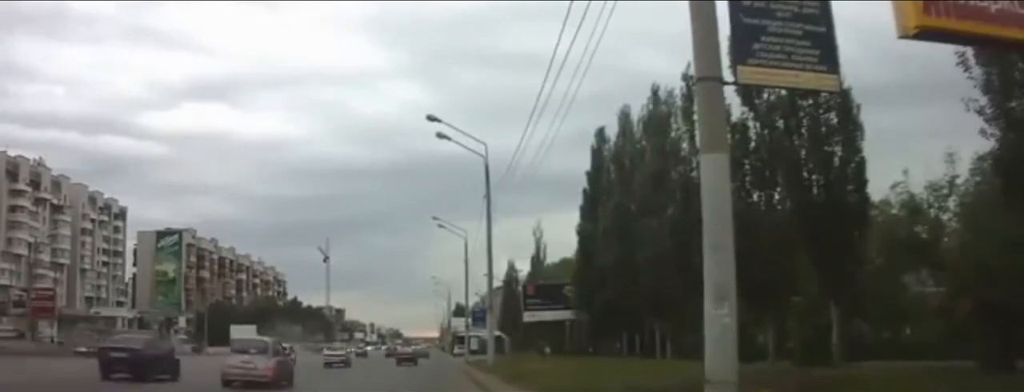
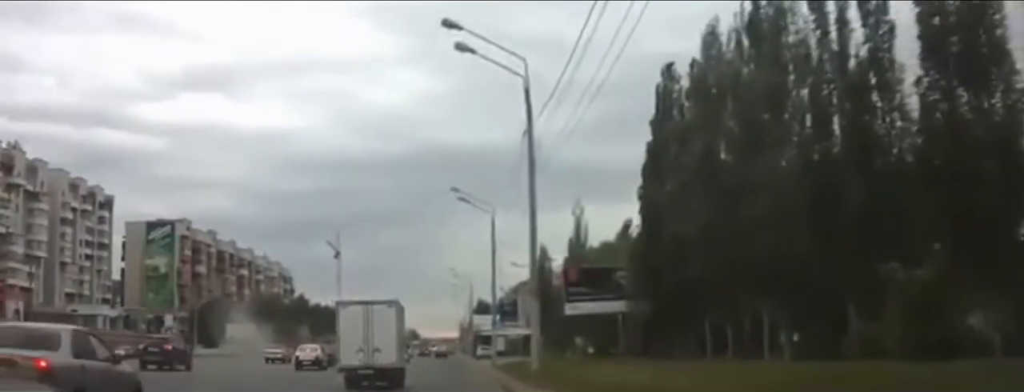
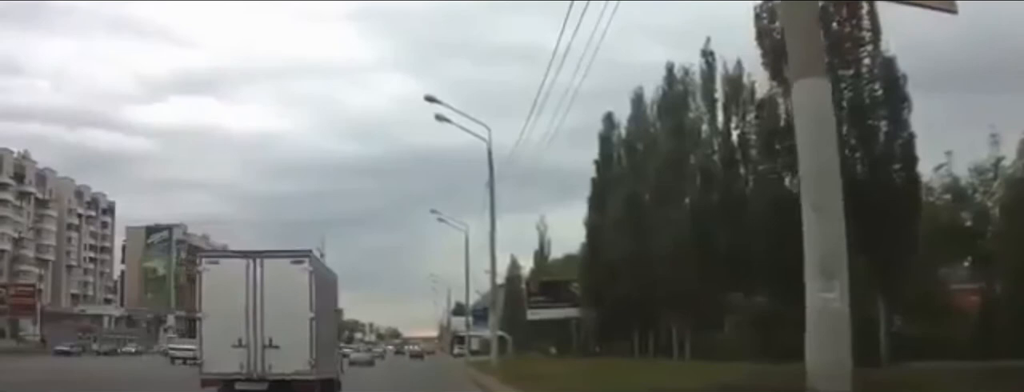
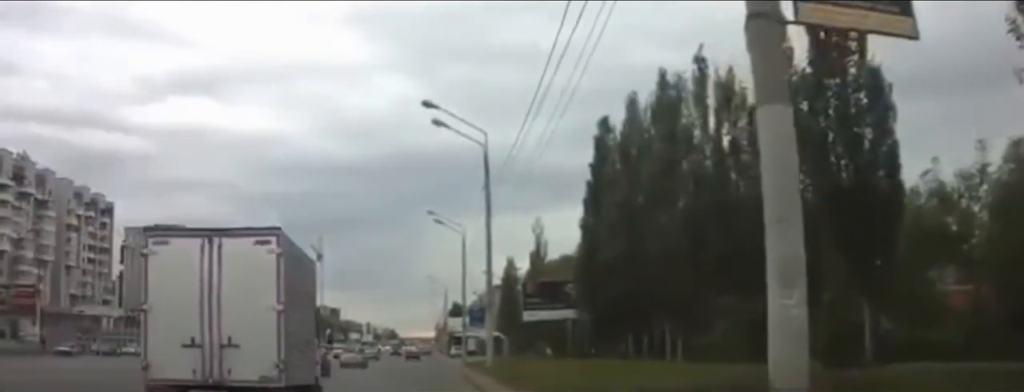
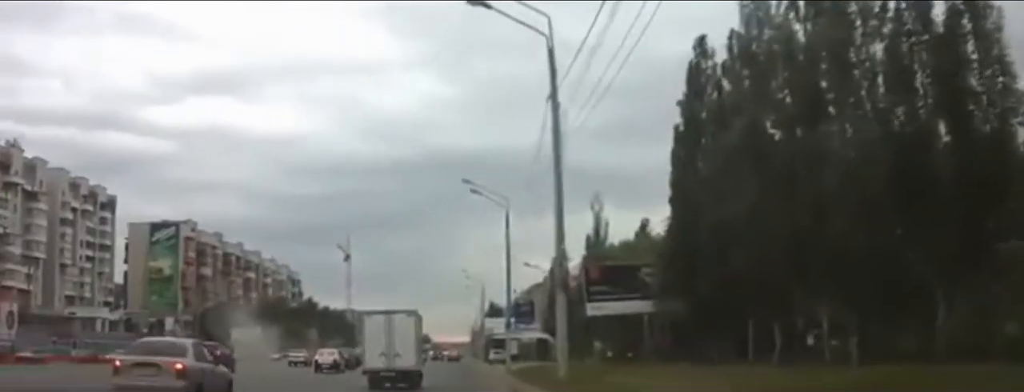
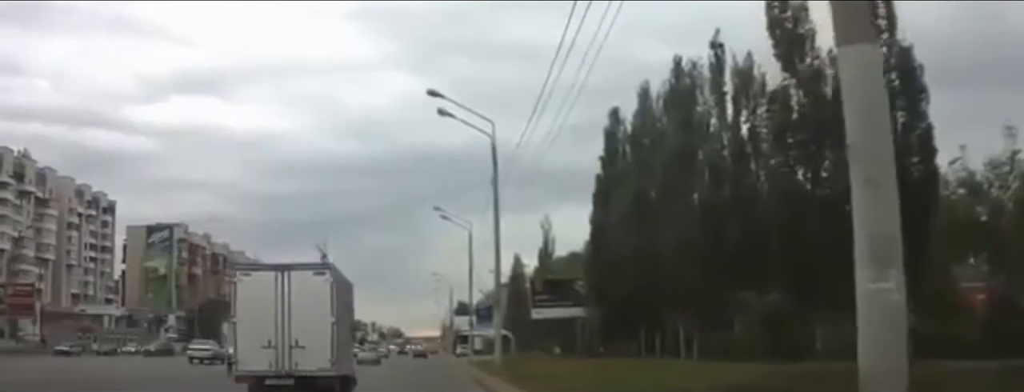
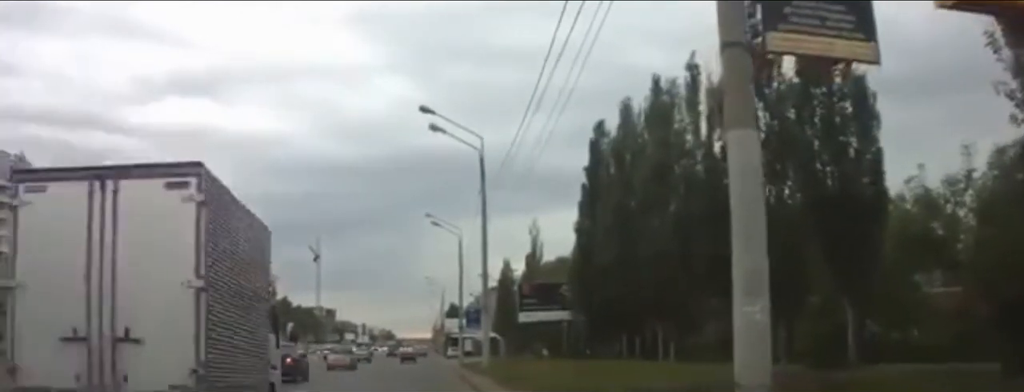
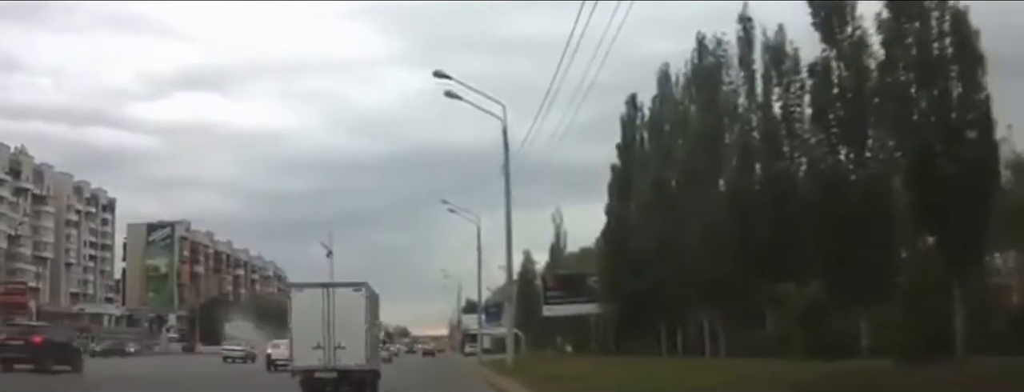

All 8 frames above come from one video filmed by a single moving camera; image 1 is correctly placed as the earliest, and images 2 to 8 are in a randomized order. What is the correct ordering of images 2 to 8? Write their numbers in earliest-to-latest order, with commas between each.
7, 4, 3, 6, 8, 2, 5
